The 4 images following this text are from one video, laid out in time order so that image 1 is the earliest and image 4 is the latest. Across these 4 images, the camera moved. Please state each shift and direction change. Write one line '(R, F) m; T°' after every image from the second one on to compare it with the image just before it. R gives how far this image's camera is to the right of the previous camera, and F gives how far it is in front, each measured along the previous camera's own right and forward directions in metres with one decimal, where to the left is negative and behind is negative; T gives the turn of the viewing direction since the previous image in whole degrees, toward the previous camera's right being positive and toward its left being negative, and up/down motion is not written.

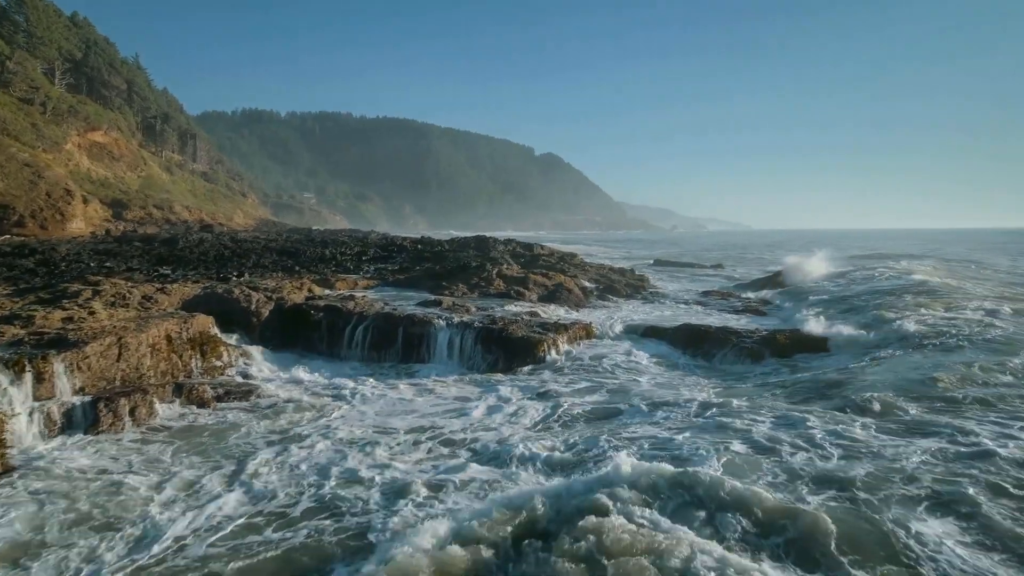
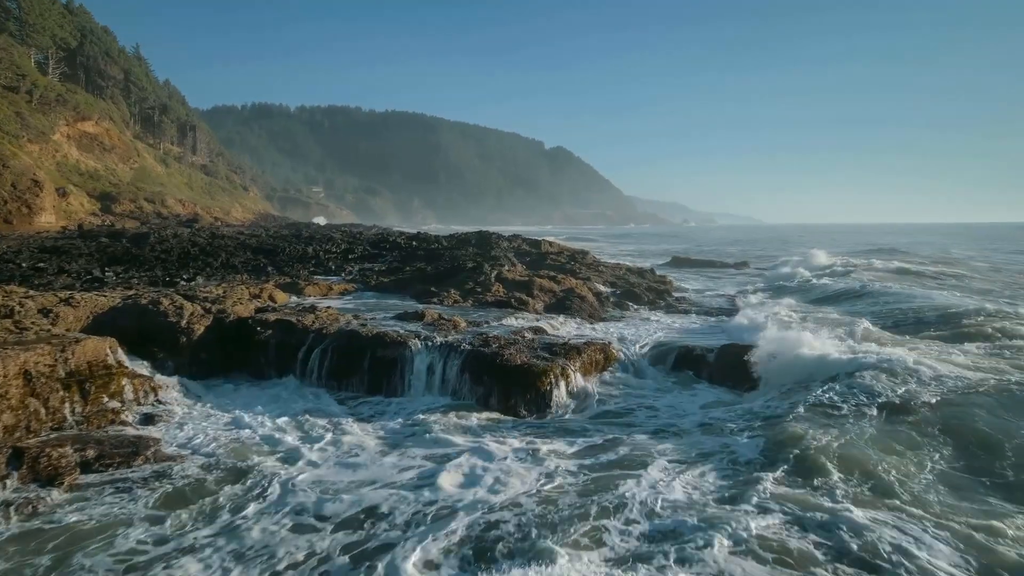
(+0.3, +3.0) m; -1°
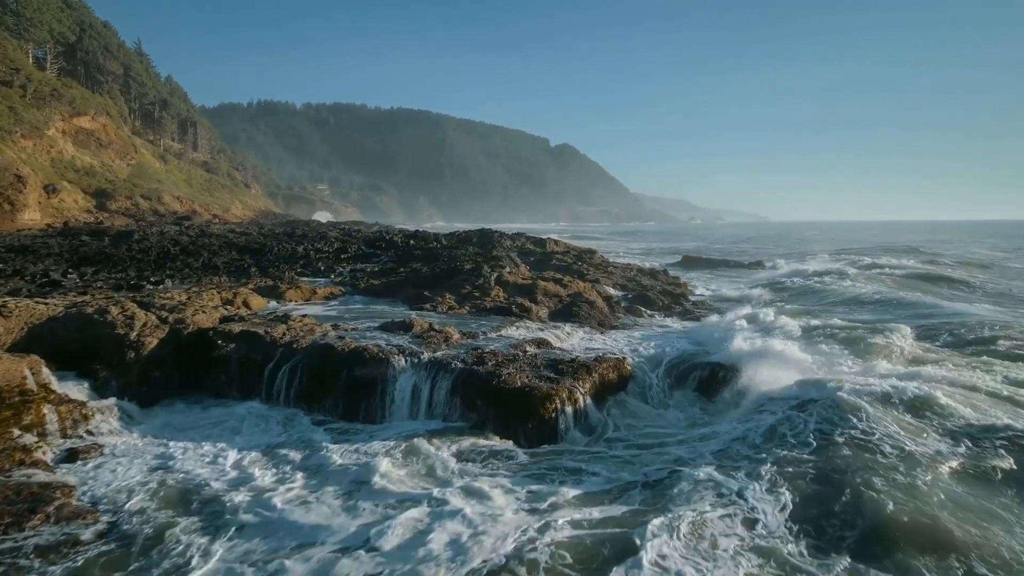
(+0.1, +1.5) m; -1°
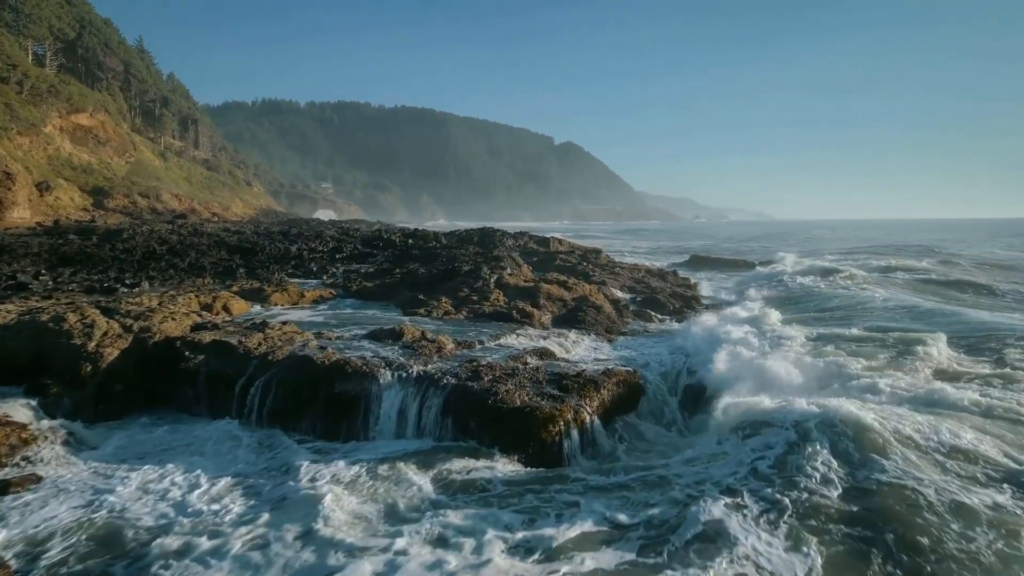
(+0.1, +1.0) m; 0°
